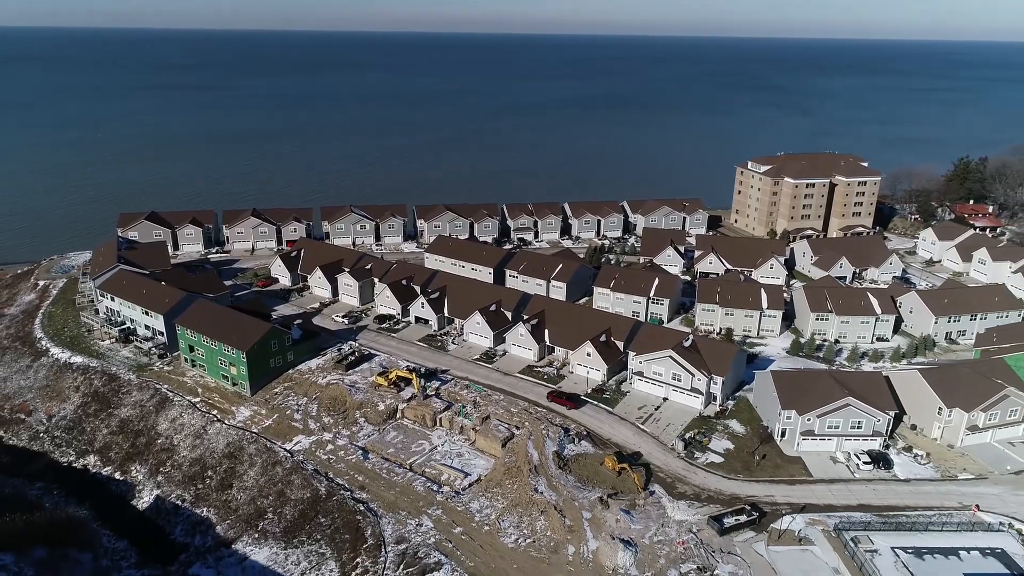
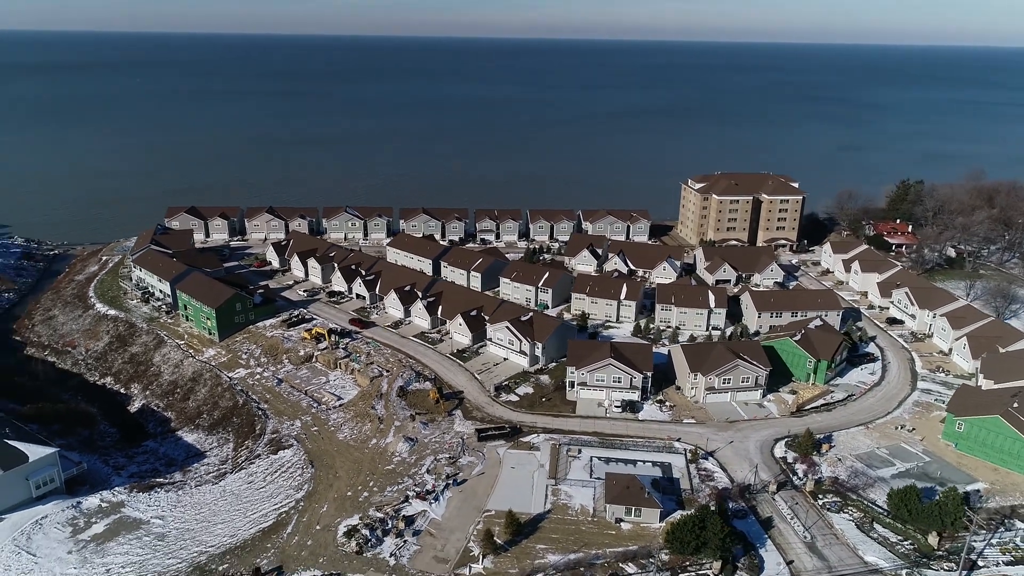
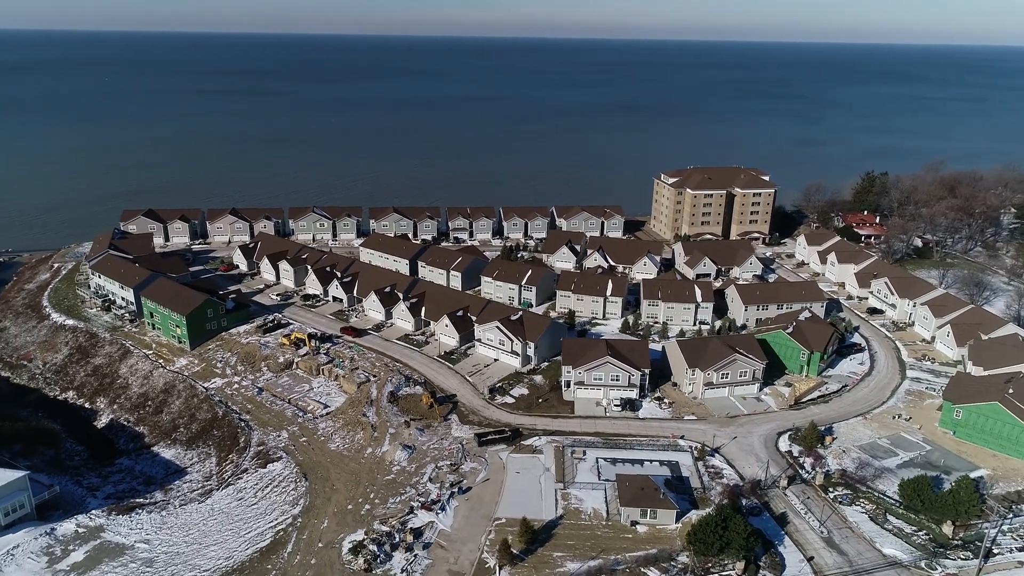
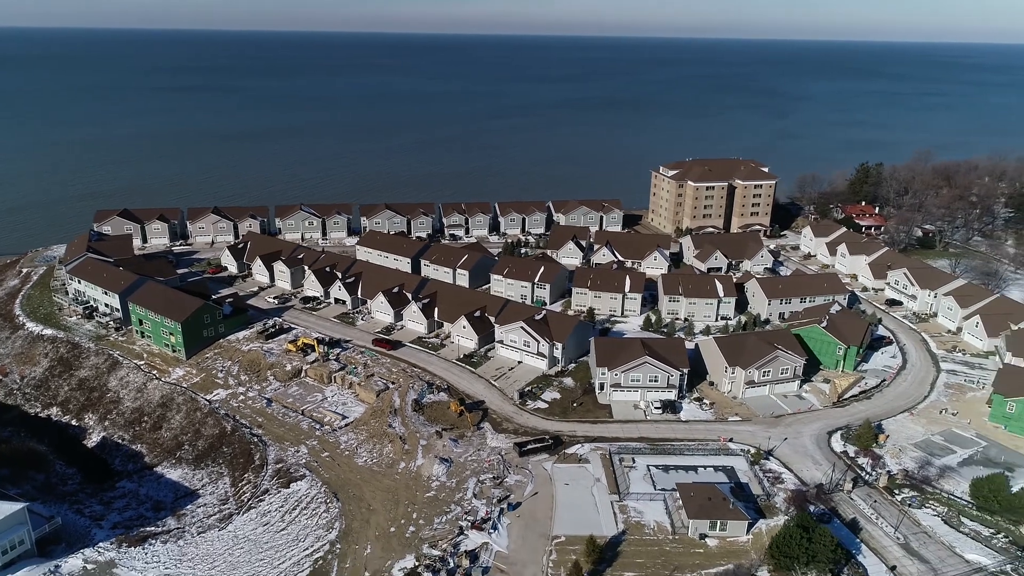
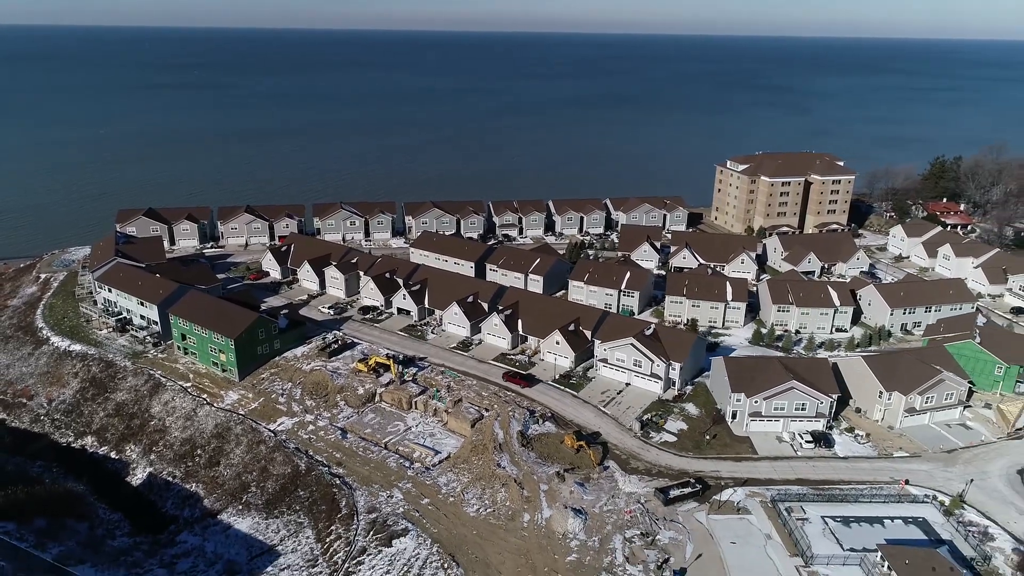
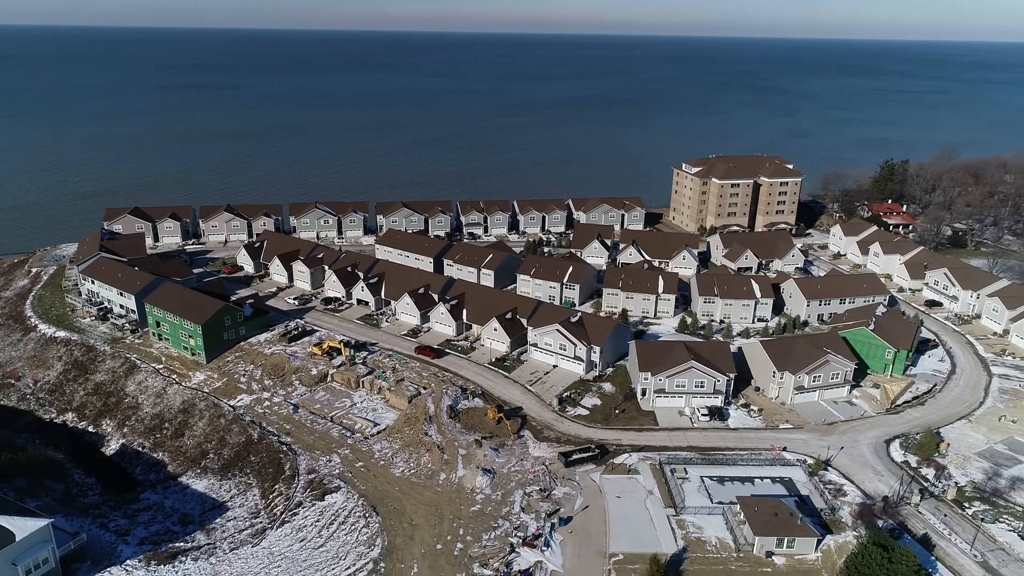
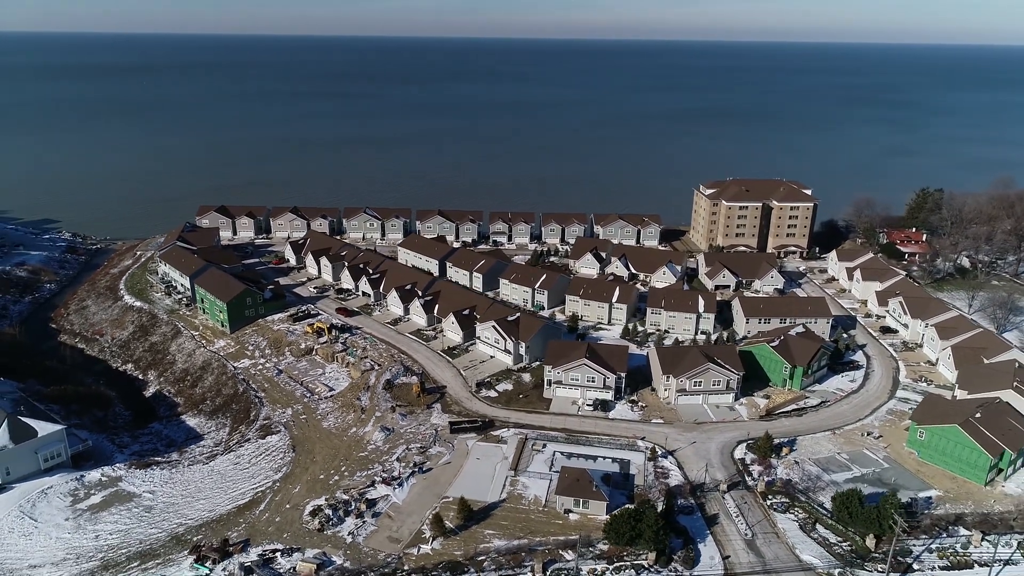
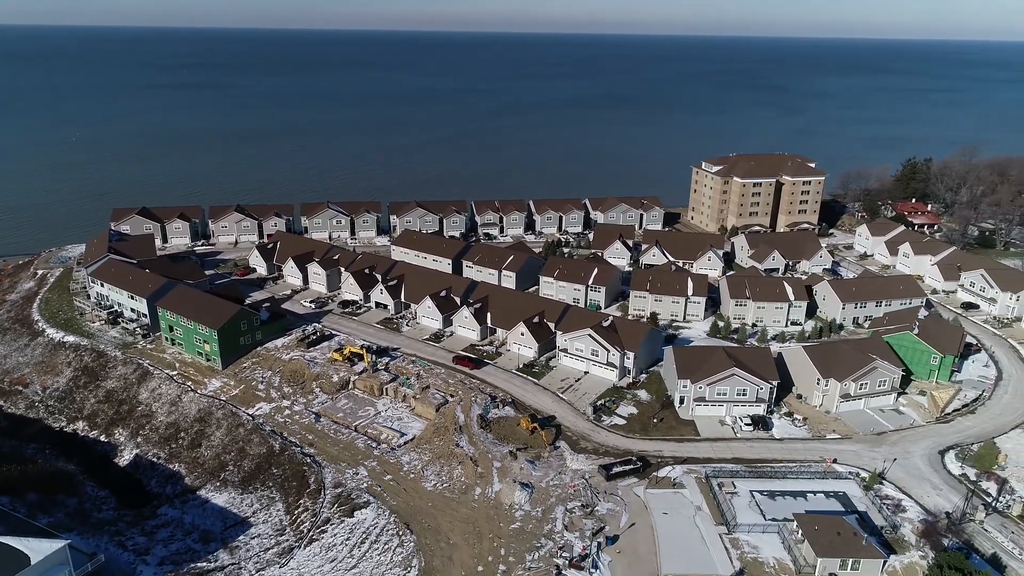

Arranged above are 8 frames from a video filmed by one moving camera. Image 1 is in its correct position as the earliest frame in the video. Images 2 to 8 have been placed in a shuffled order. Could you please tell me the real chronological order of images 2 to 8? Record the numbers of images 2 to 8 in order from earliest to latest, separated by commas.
5, 8, 6, 4, 3, 2, 7
